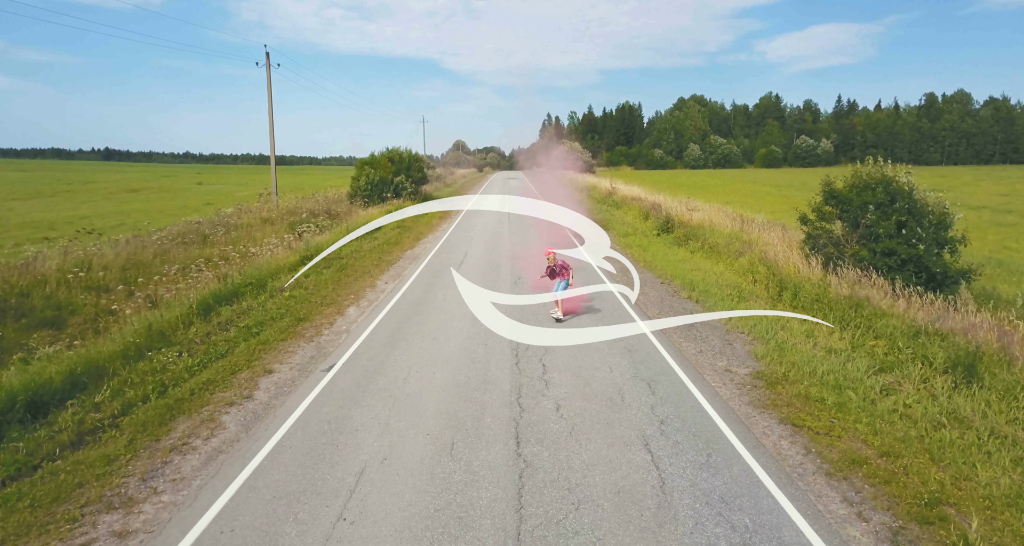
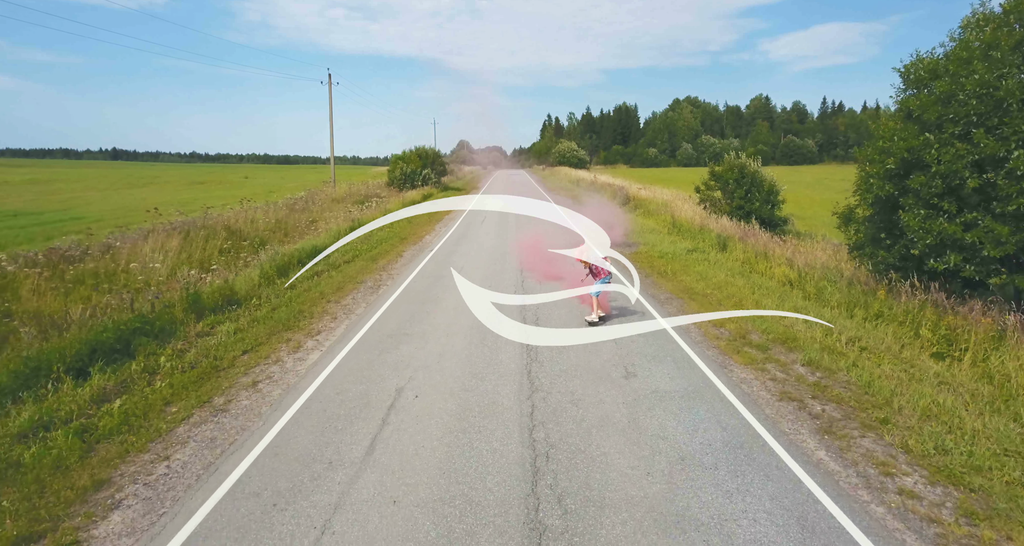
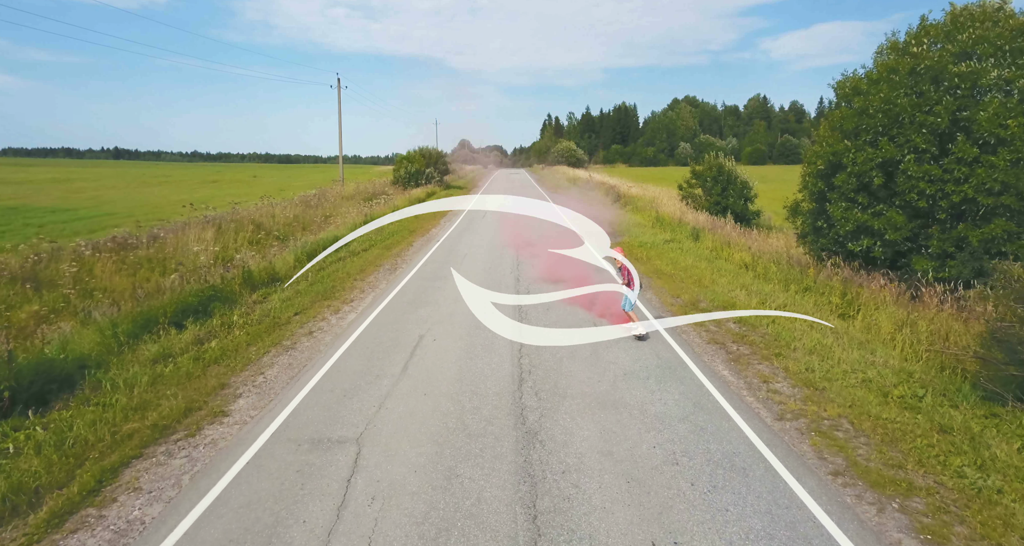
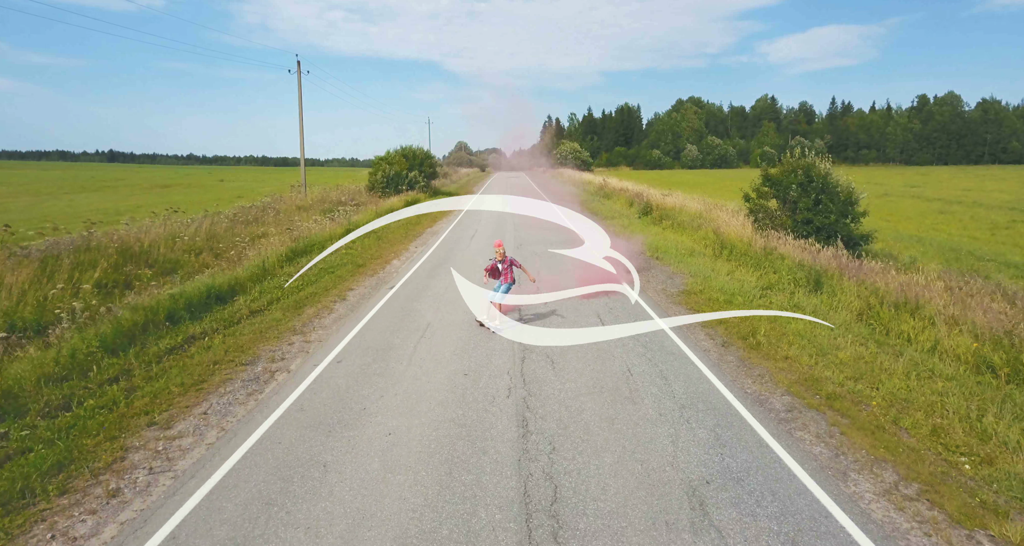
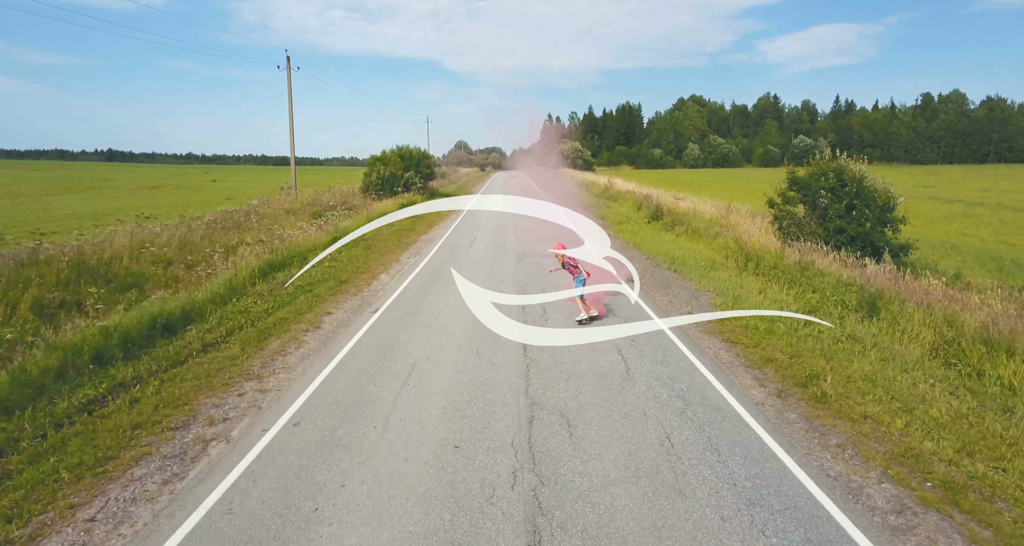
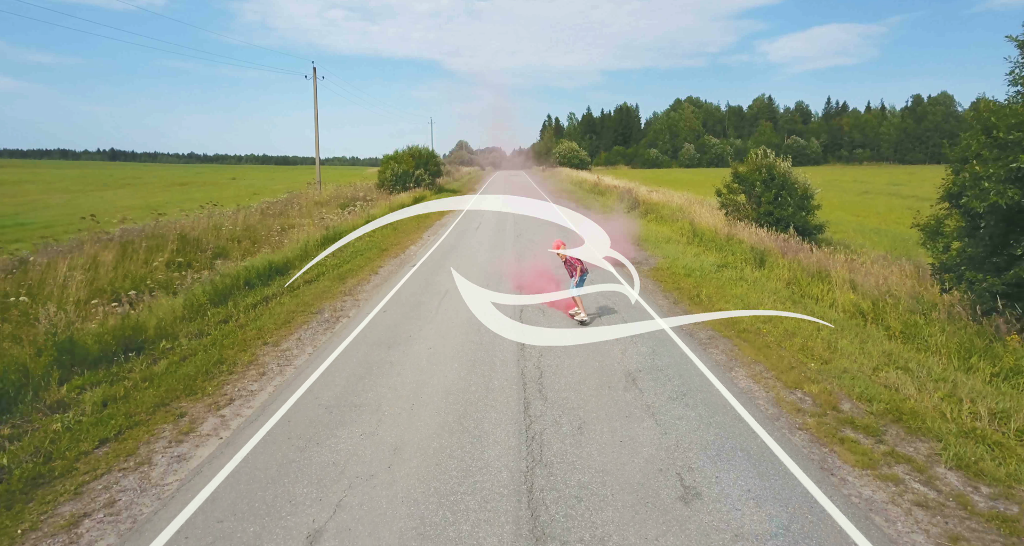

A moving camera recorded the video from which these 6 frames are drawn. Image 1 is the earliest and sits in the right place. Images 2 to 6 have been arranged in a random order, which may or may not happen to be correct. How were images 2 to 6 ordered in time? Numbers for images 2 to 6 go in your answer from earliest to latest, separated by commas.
5, 4, 6, 2, 3
